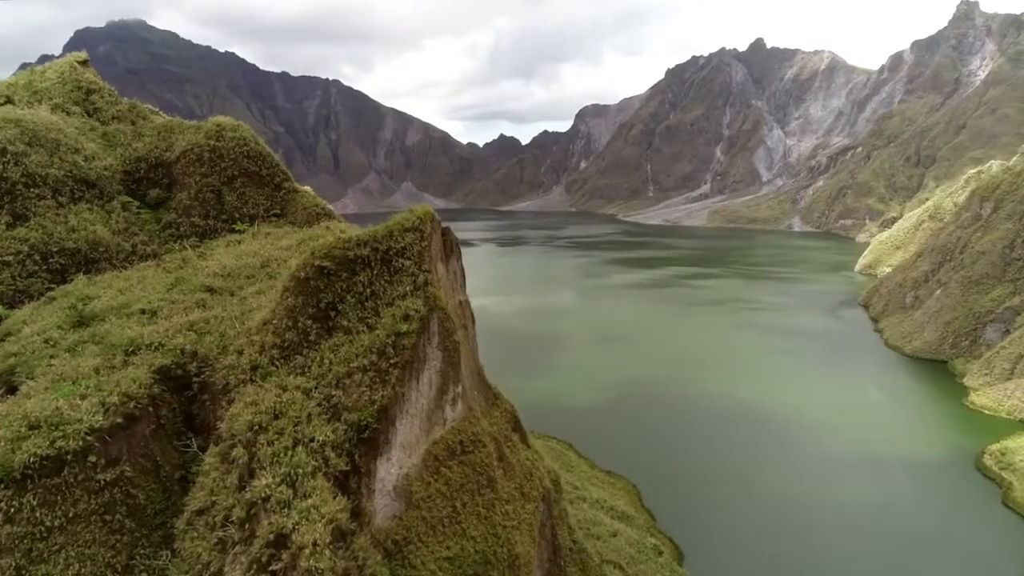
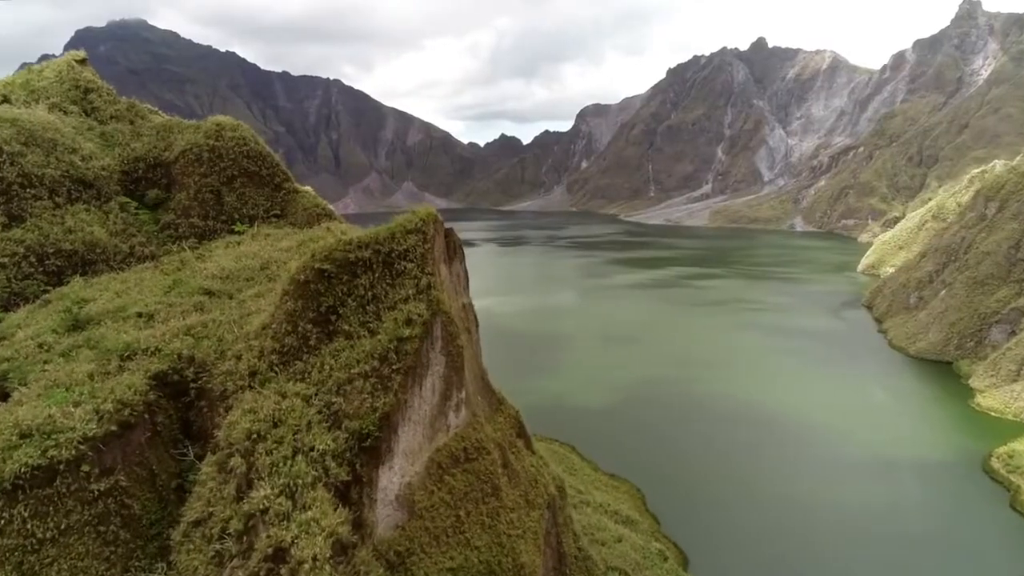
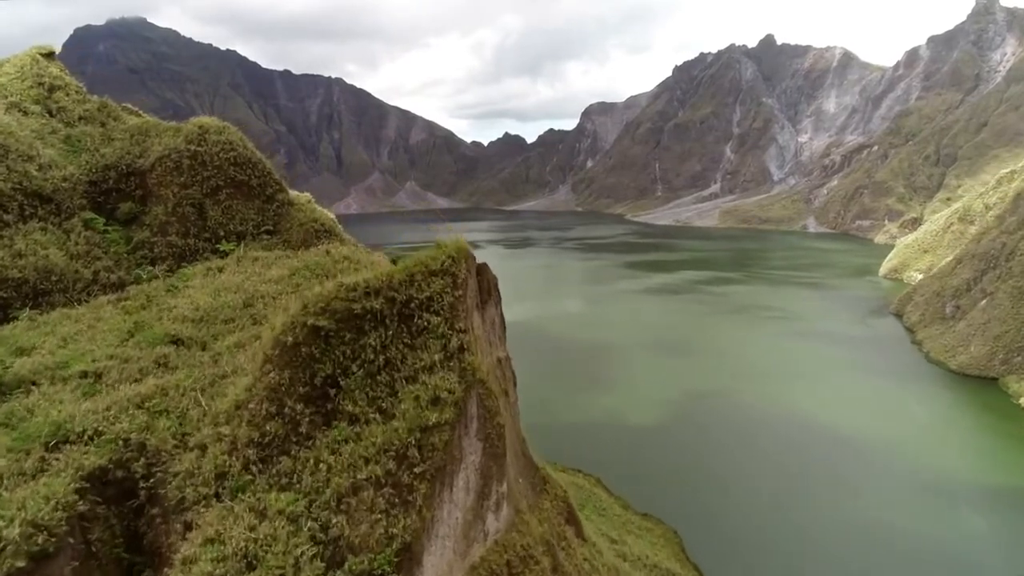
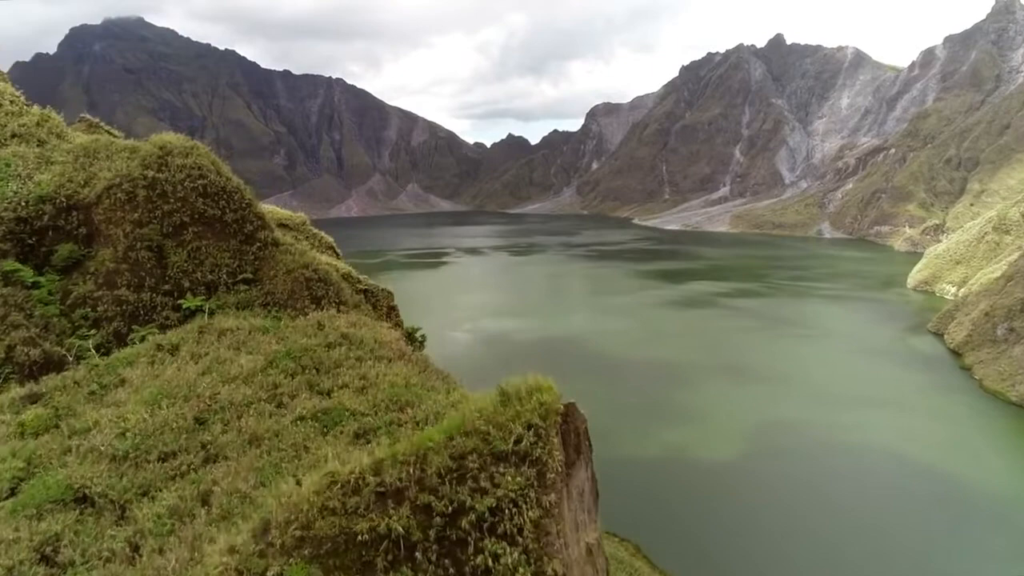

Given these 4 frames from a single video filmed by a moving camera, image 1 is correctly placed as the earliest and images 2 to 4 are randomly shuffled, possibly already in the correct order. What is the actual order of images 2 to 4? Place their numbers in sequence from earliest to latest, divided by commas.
2, 3, 4
